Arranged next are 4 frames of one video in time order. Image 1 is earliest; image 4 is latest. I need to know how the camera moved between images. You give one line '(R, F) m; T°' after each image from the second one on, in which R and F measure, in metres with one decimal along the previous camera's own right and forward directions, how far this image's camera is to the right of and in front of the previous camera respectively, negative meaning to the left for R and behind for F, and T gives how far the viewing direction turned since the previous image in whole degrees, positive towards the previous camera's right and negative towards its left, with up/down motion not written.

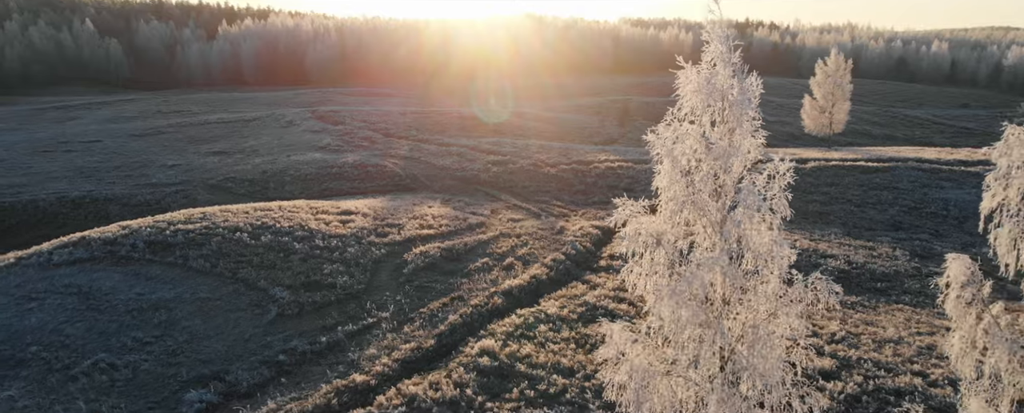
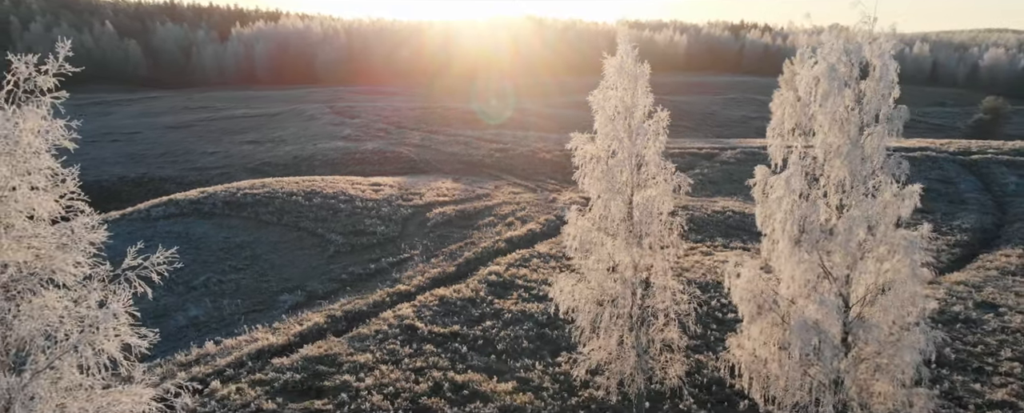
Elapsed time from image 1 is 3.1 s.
(0.0, -7.1) m; 0°
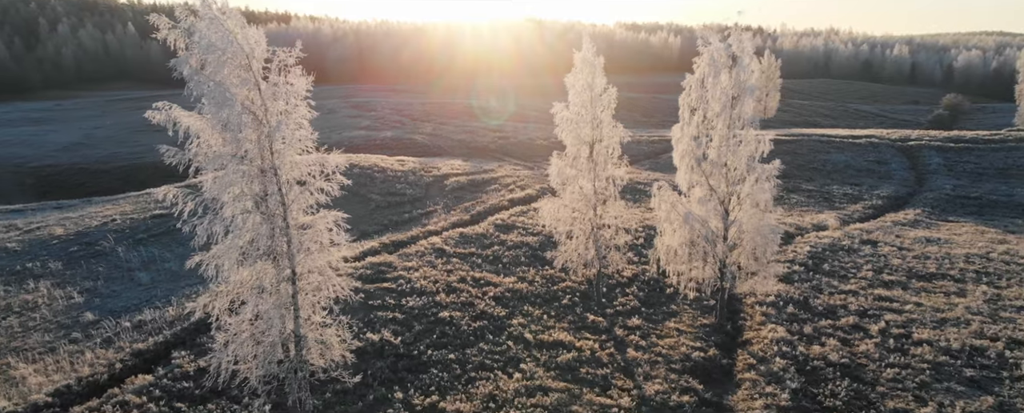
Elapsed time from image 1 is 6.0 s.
(-0.1, -8.4) m; 0°
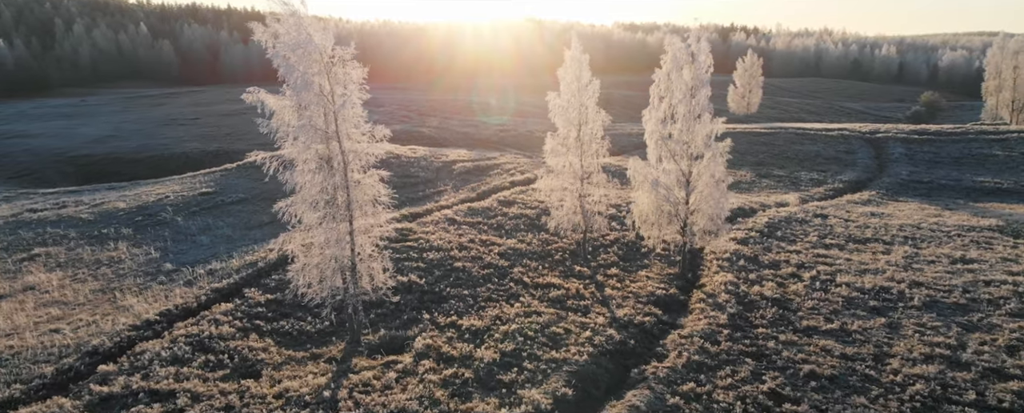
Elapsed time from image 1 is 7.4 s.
(-0.1, -5.3) m; 0°
